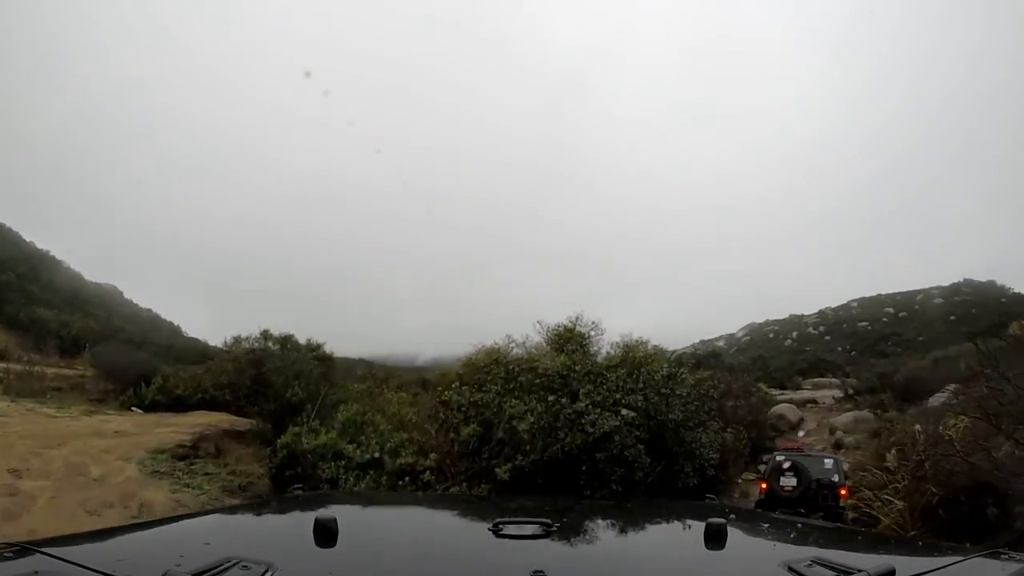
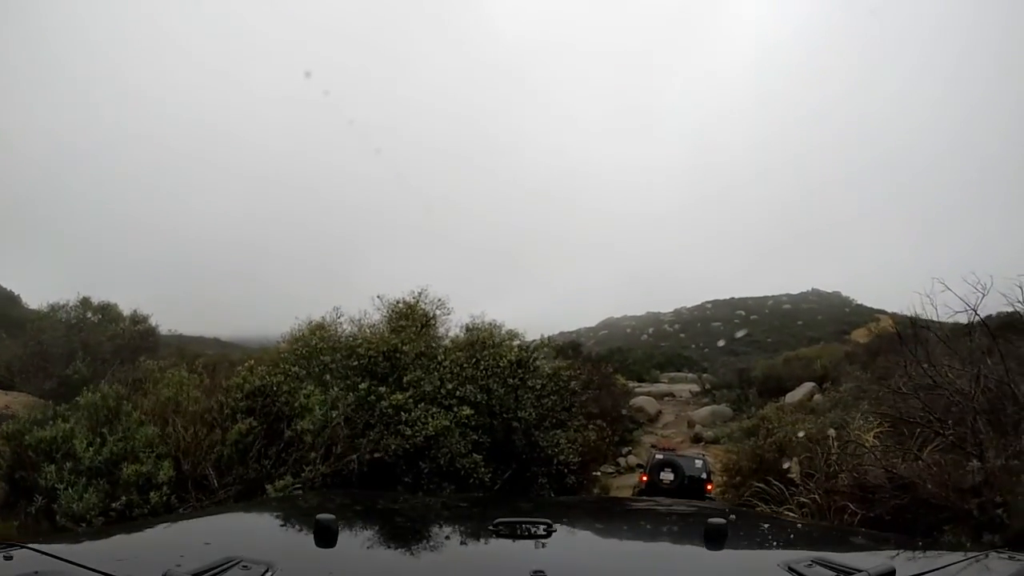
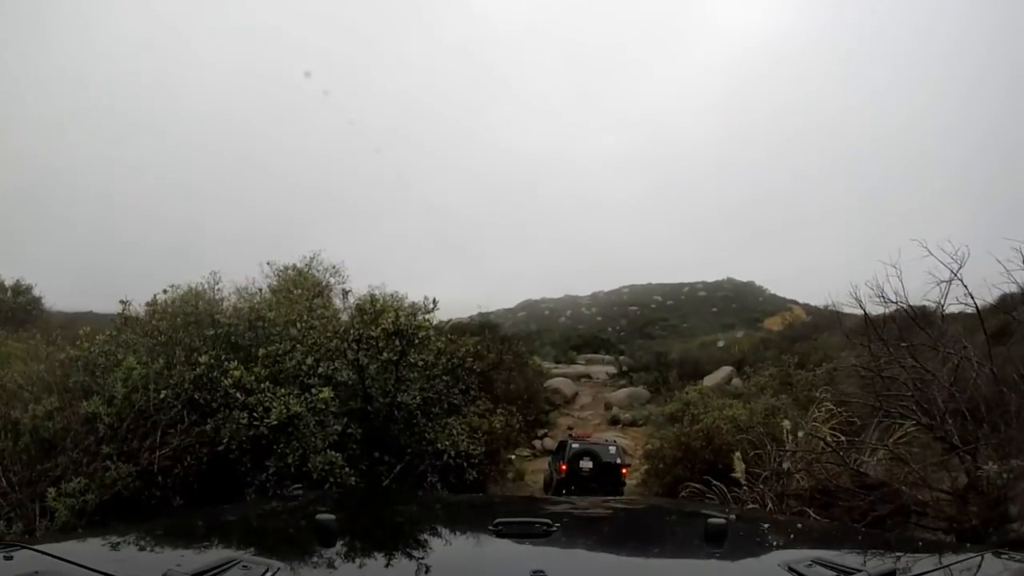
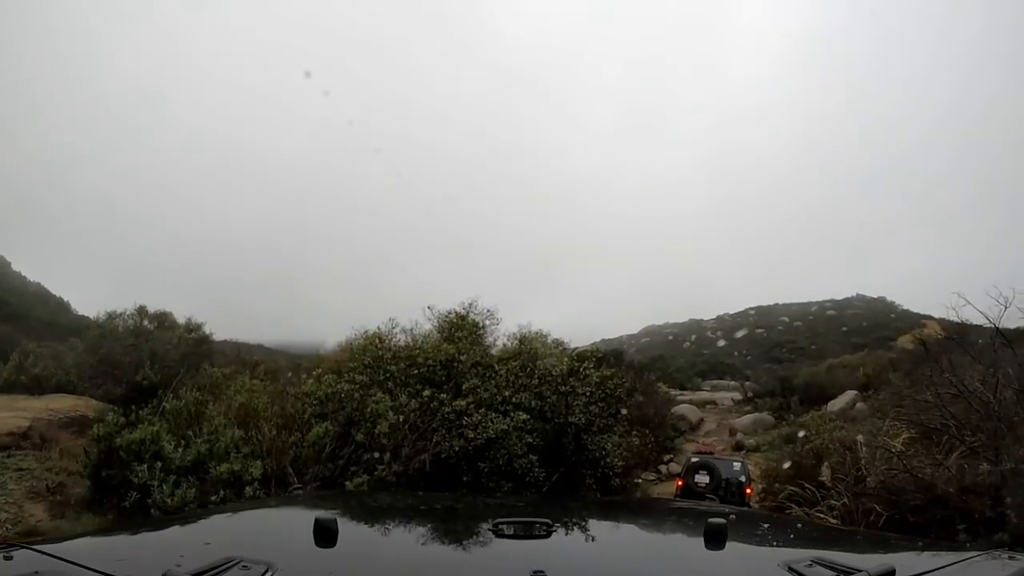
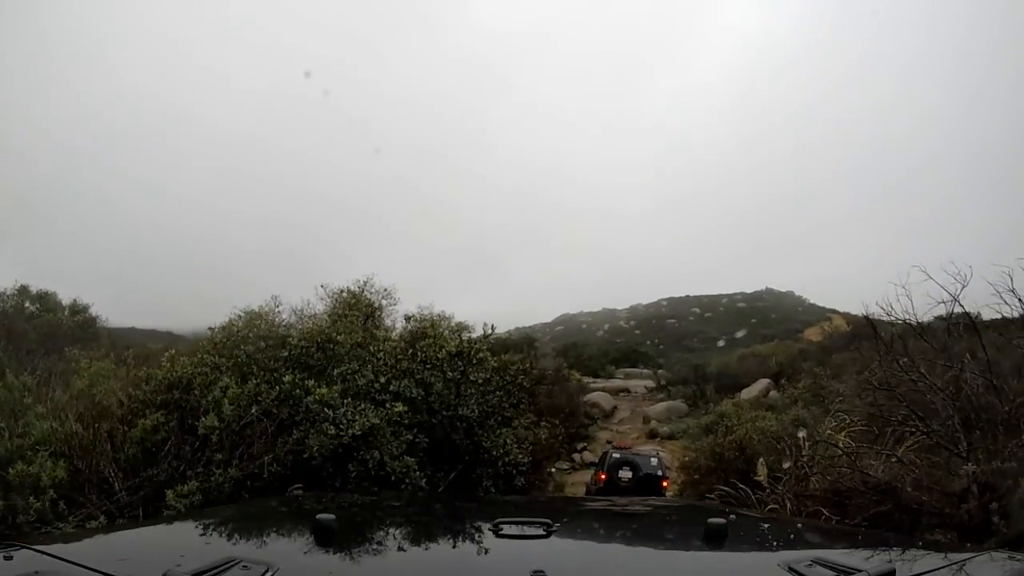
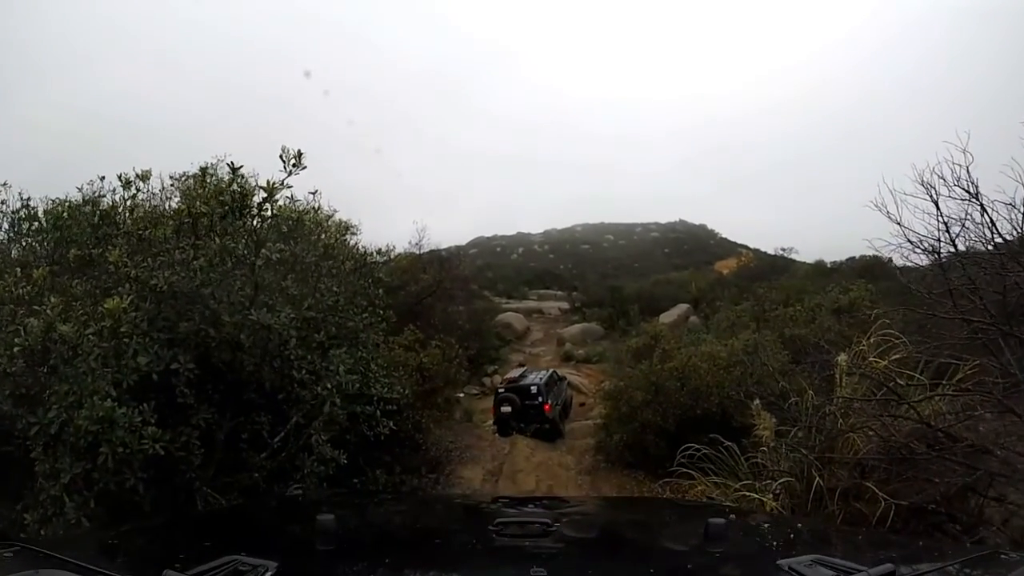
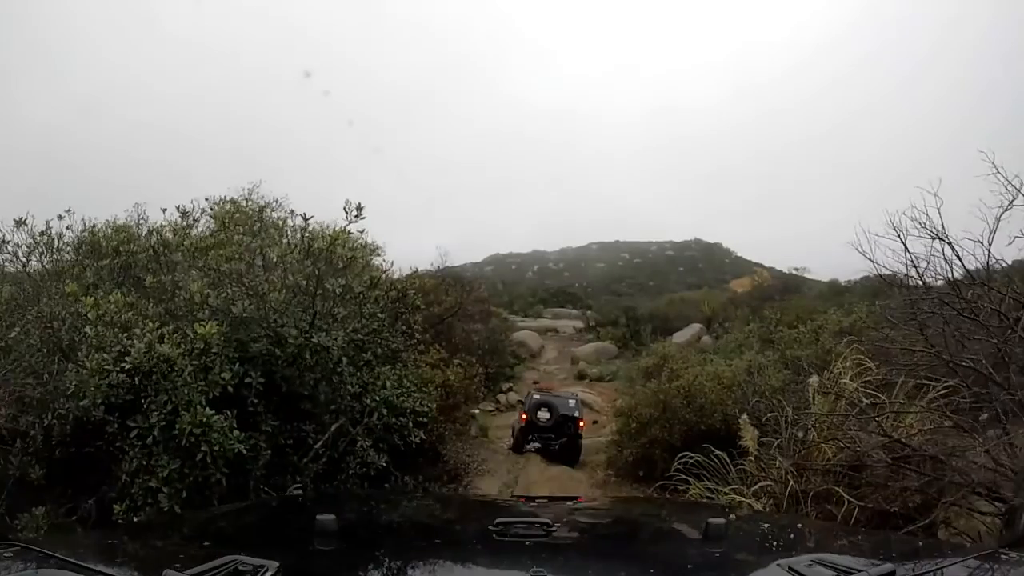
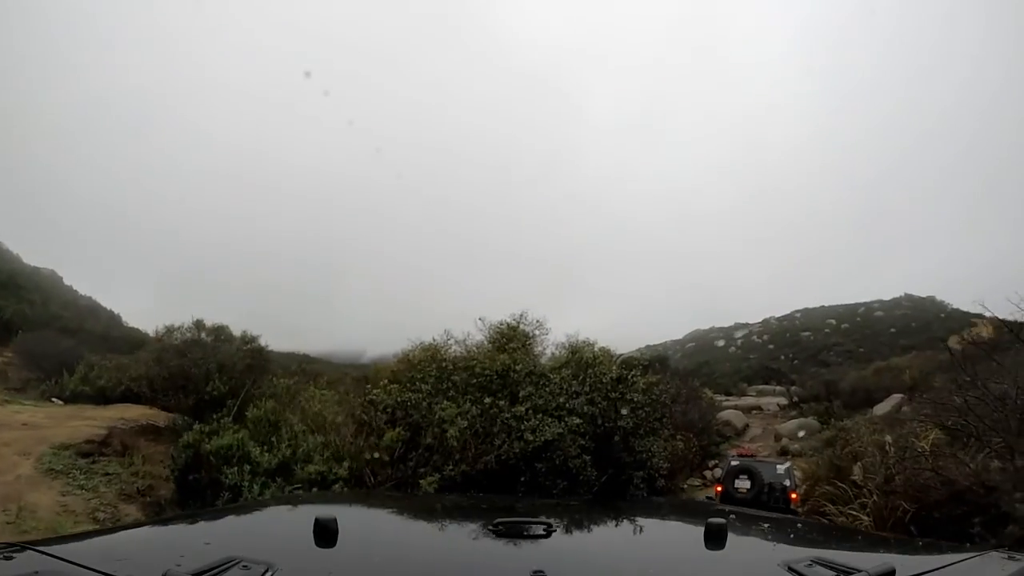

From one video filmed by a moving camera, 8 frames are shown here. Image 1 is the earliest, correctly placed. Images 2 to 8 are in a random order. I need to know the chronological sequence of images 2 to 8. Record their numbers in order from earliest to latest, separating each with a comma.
8, 4, 2, 5, 3, 7, 6
